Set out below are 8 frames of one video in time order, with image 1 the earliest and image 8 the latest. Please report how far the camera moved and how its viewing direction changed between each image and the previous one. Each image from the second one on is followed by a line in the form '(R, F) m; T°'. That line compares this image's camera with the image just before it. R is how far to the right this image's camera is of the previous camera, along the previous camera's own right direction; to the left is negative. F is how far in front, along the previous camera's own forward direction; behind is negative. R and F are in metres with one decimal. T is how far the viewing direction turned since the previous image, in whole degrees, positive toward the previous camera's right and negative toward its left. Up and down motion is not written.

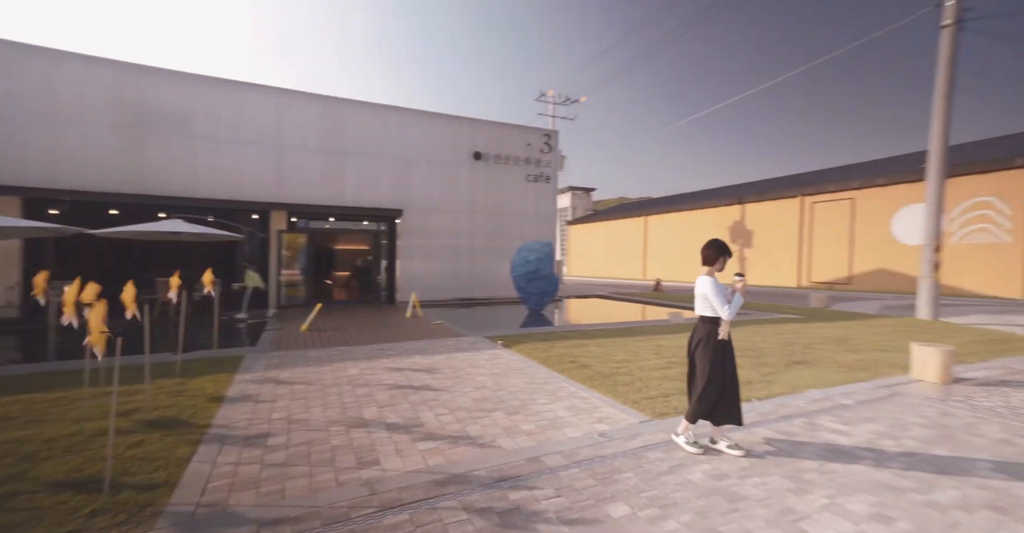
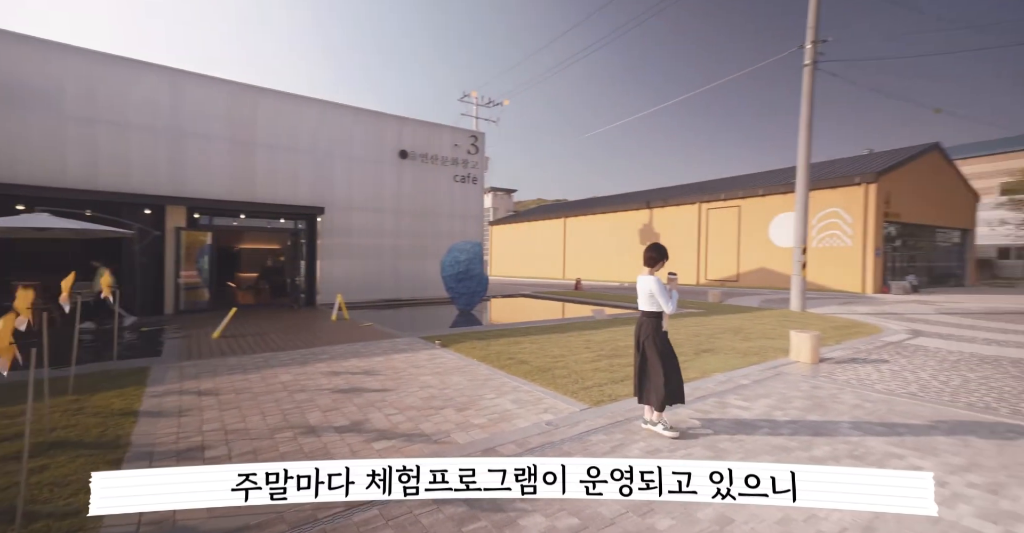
(-0.4, -0.3) m; +11°
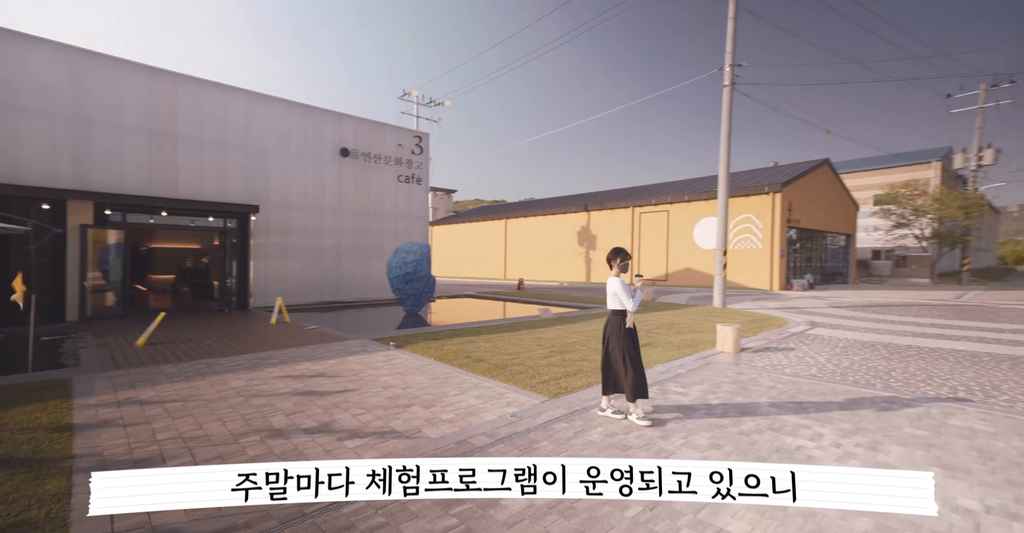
(-0.3, -0.3) m; +8°
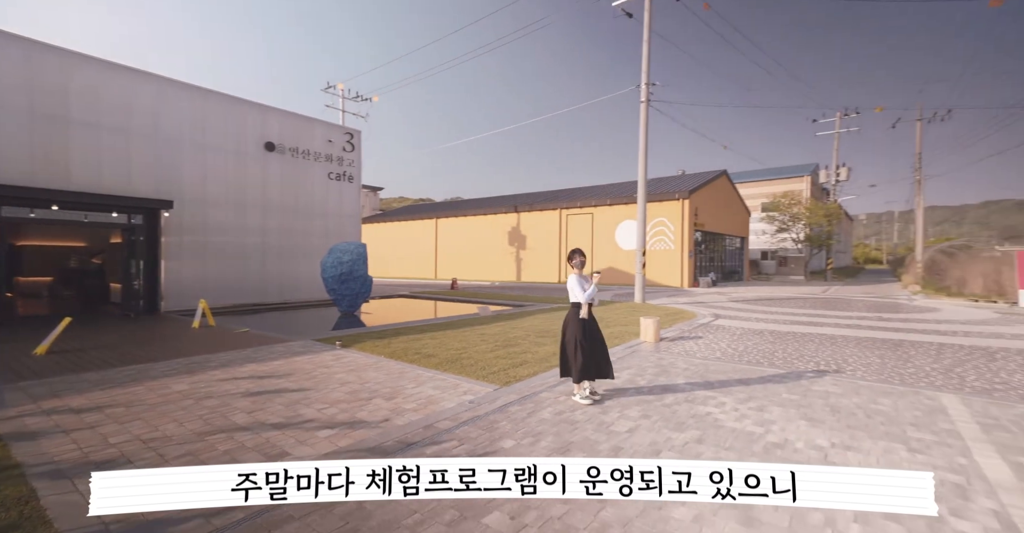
(-0.4, -0.5) m; +10°
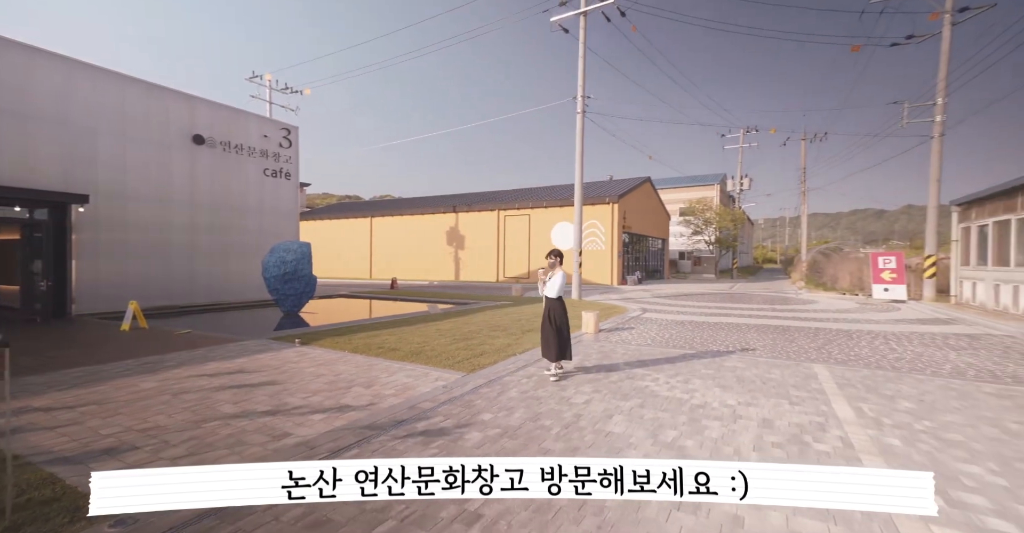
(-0.5, -0.7) m; +9°
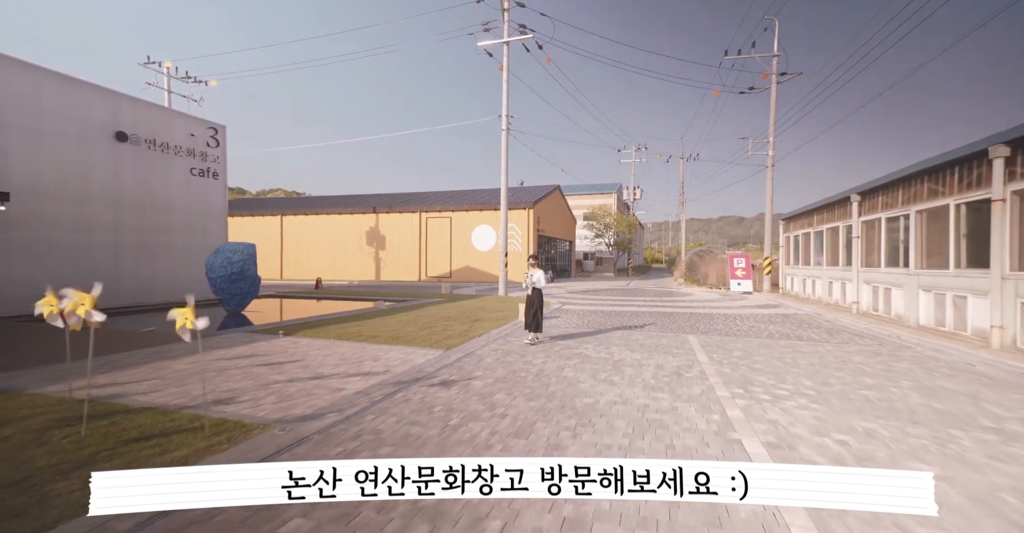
(-1.2, -2.1) m; +12°
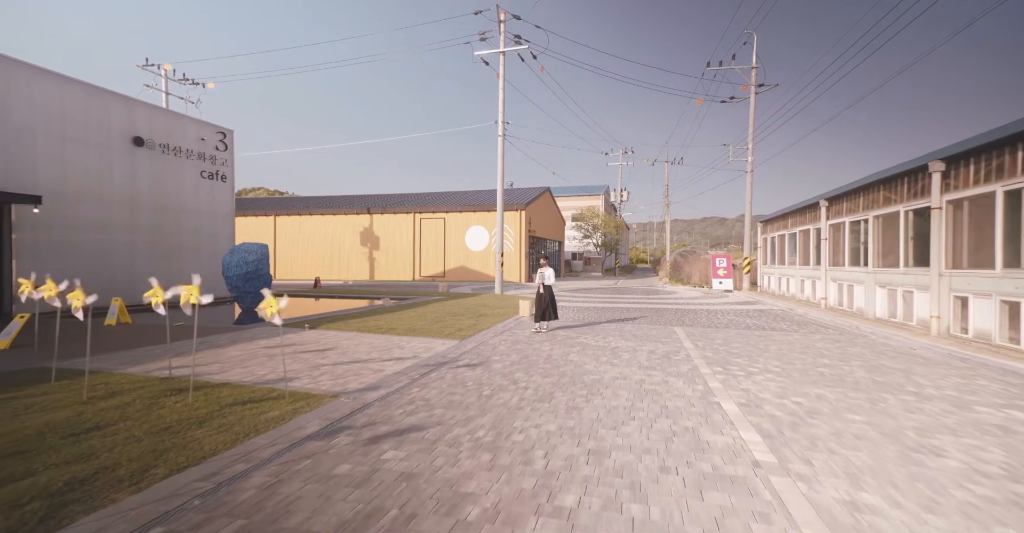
(-0.5, -1.1) m; +2°
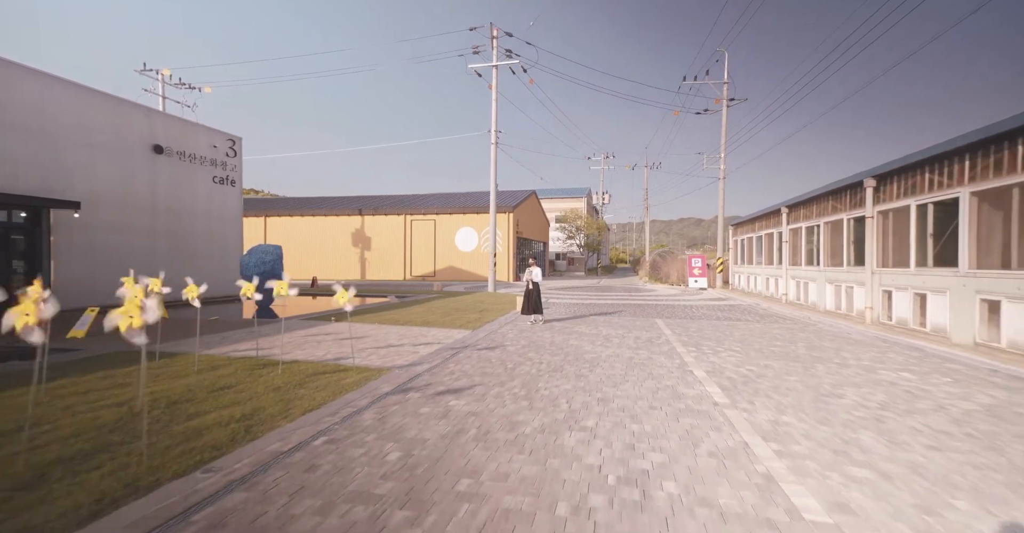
(-0.6, -1.5) m; +2°
